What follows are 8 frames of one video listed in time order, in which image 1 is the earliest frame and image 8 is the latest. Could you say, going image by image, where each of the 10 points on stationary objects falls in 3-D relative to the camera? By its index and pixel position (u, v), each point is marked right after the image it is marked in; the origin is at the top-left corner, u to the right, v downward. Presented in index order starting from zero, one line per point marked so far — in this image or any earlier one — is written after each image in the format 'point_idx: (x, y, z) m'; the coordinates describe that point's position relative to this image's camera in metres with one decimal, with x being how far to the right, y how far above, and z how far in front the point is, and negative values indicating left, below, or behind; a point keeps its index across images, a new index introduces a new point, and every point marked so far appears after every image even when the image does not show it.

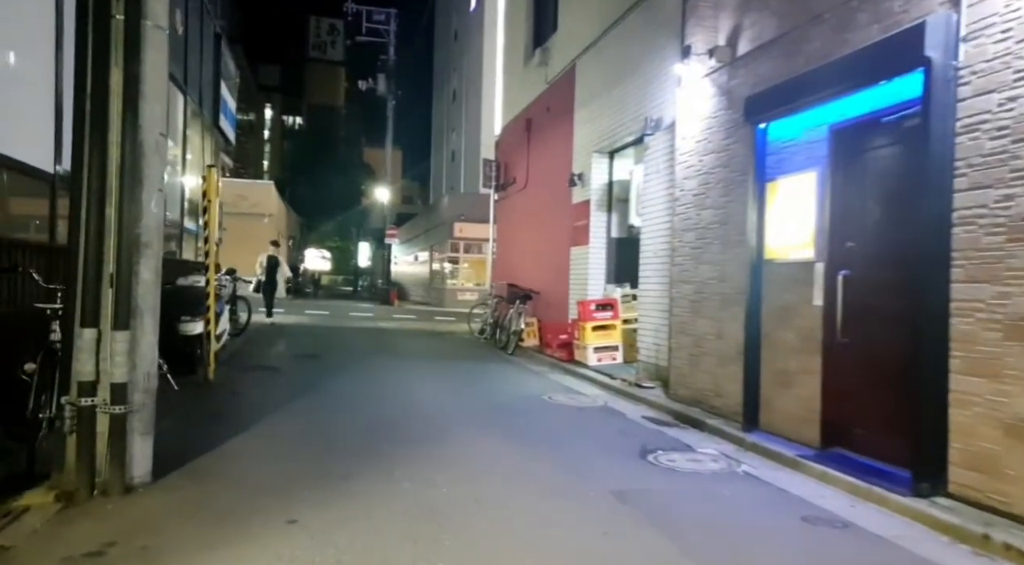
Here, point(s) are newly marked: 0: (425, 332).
0: (-2.5, -1.5, +18.9) m
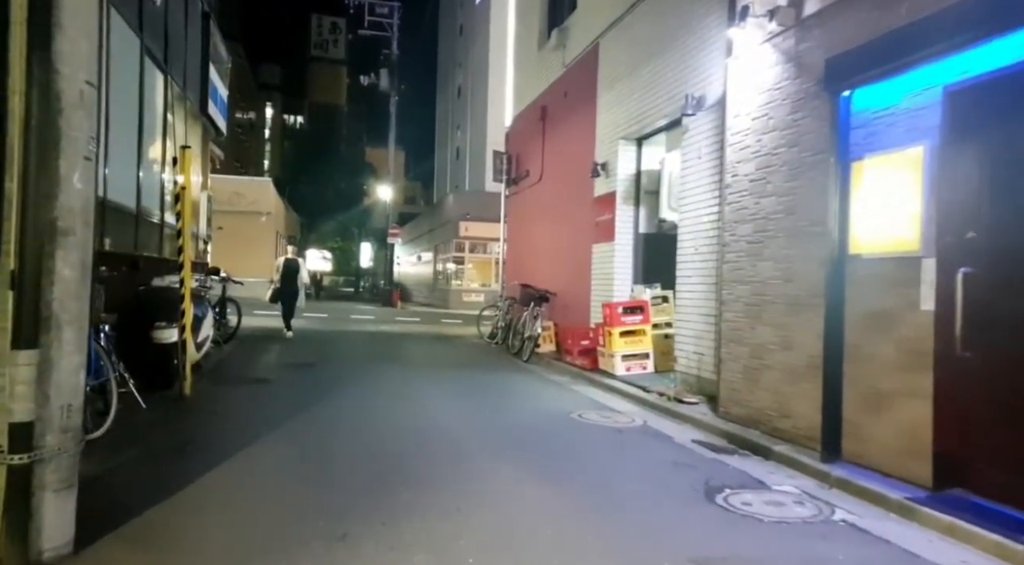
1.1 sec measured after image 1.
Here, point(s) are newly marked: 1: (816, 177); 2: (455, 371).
0: (-2.2, -1.5, +17.7) m
1: (+2.7, +0.9, +5.7) m
2: (-0.9, -1.6, +11.0) m
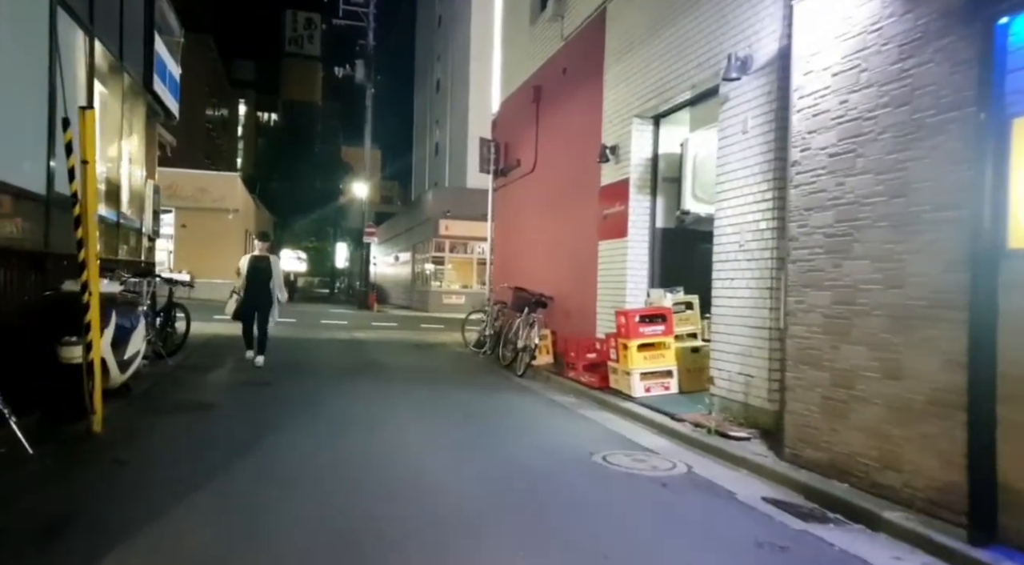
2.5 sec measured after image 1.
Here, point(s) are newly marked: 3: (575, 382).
0: (-2.5, -1.6, +16.0) m
1: (+2.8, +0.9, +4.2) m
2: (-1.0, -1.6, +9.3) m
3: (+1.0, -1.5, +9.8) m
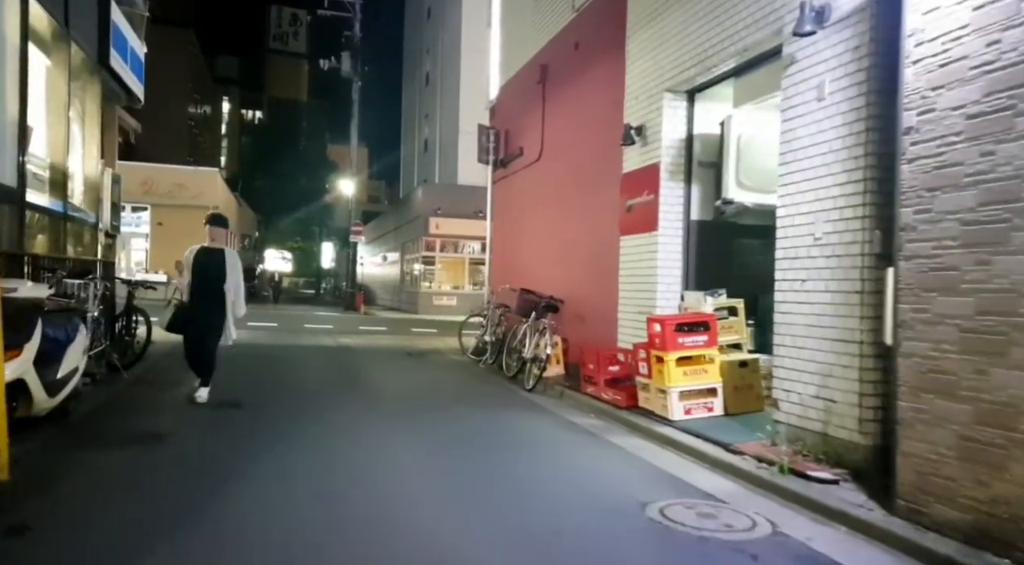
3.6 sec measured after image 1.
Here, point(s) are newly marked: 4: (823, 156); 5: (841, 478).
0: (-2.5, -1.6, +14.6) m
1: (+3.1, +0.9, +2.9) m
2: (-0.9, -1.6, +8.0) m
3: (+1.1, -1.5, +8.4) m
4: (+2.6, +1.1, +5.4) m
5: (+2.5, -1.5, +4.9) m
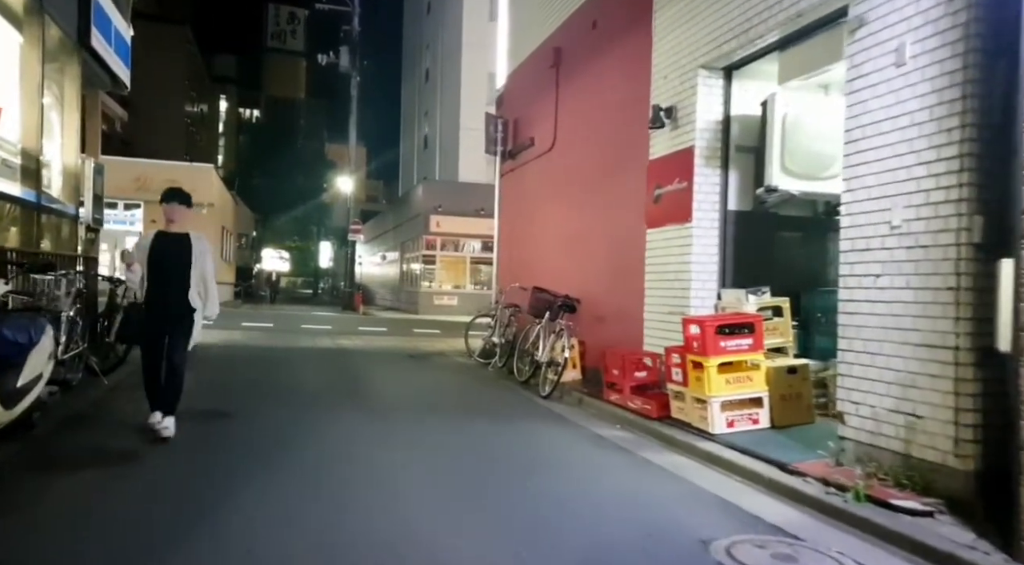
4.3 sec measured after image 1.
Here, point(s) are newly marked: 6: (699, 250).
0: (-2.3, -1.5, +13.8) m
1: (+3.3, +0.9, +2.1) m
2: (-0.7, -1.6, +7.2) m
3: (+1.3, -1.5, +7.7) m
4: (+2.8, +1.1, +4.7) m
5: (+2.7, -1.5, +4.1) m
6: (+2.1, +0.4, +7.2) m
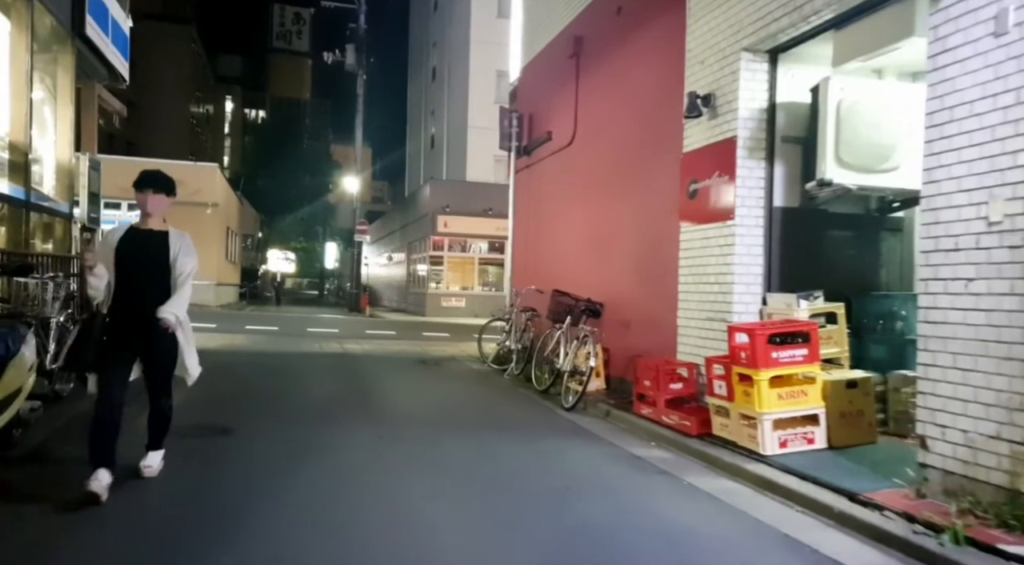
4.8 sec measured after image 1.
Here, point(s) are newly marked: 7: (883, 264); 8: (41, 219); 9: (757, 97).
0: (-2.0, -1.6, +13.2) m
1: (+3.5, +0.9, +1.5) m
2: (-0.4, -1.6, +6.6) m
3: (+1.5, -1.5, +7.0) m
4: (+3.0, +1.1, +4.0) m
5: (+3.0, -1.5, +3.5) m
6: (+2.3, +0.3, +6.5) m
7: (+4.1, +0.2, +7.1) m
8: (-6.5, +0.9, +8.9) m
9: (+2.5, +1.9, +6.6) m
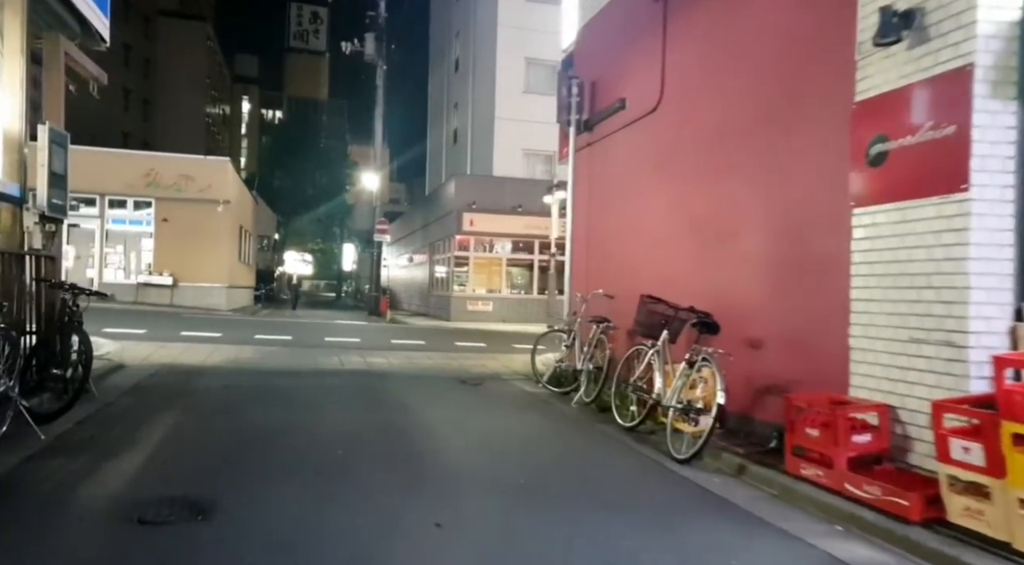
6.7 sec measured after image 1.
0: (-1.0, -1.6, +11.0) m
1: (+4.2, +0.9, -0.8) m
2: (+0.4, -1.7, +4.3) m
3: (+2.4, -1.6, +4.7) m
4: (+3.8, +1.1, +1.7) m
5: (+3.7, -1.5, +1.2) m
6: (+3.2, +0.3, +4.2) m
7: (+4.9, +0.2, +4.8) m
8: (-5.7, +0.8, +6.8) m
9: (+3.3, +1.9, +4.3) m
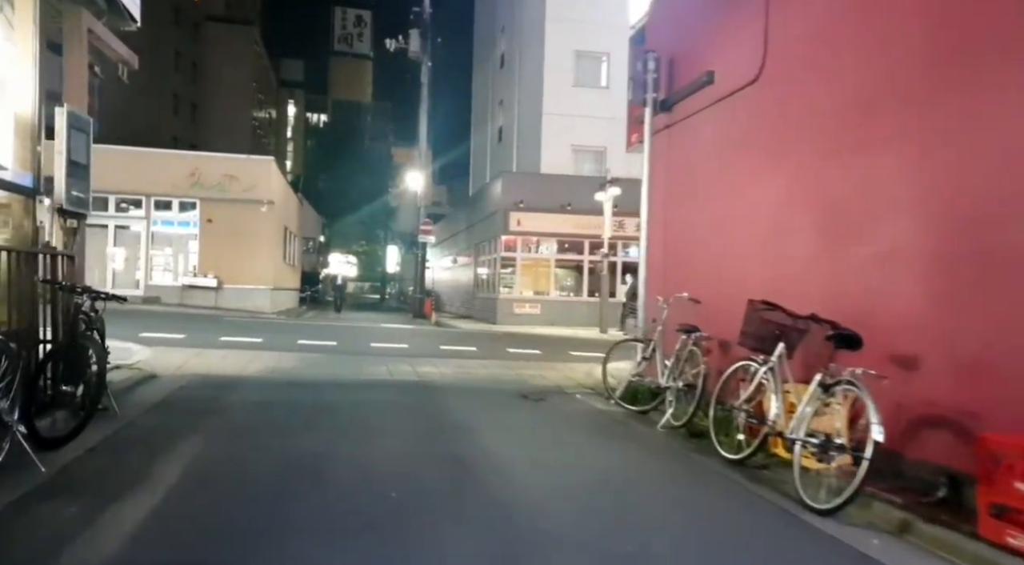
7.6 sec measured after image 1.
0: (0.0, -1.7, +9.8) m
1: (+4.4, +0.9, -2.3) m
2: (+1.0, -1.7, +3.1) m
3: (+3.0, -1.6, +3.4) m
4: (+4.2, +1.0, +0.2) m
5: (+4.1, -1.5, -0.3) m
6: (+3.7, +0.3, +2.8) m
7: (+5.6, +0.2, +3.2) m
8: (-4.9, +0.8, +6.0) m
9: (+3.9, +1.9, +2.9) m
